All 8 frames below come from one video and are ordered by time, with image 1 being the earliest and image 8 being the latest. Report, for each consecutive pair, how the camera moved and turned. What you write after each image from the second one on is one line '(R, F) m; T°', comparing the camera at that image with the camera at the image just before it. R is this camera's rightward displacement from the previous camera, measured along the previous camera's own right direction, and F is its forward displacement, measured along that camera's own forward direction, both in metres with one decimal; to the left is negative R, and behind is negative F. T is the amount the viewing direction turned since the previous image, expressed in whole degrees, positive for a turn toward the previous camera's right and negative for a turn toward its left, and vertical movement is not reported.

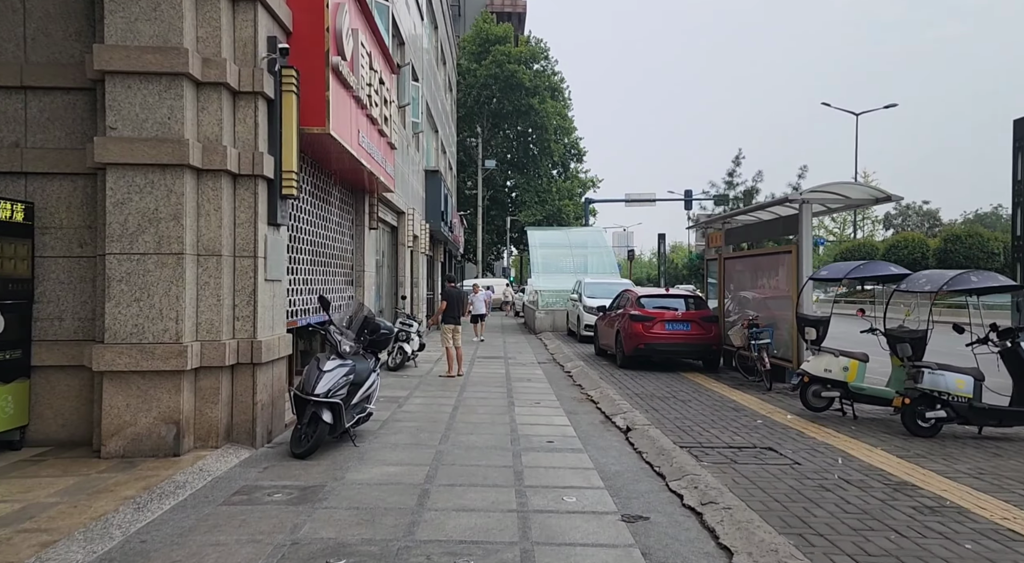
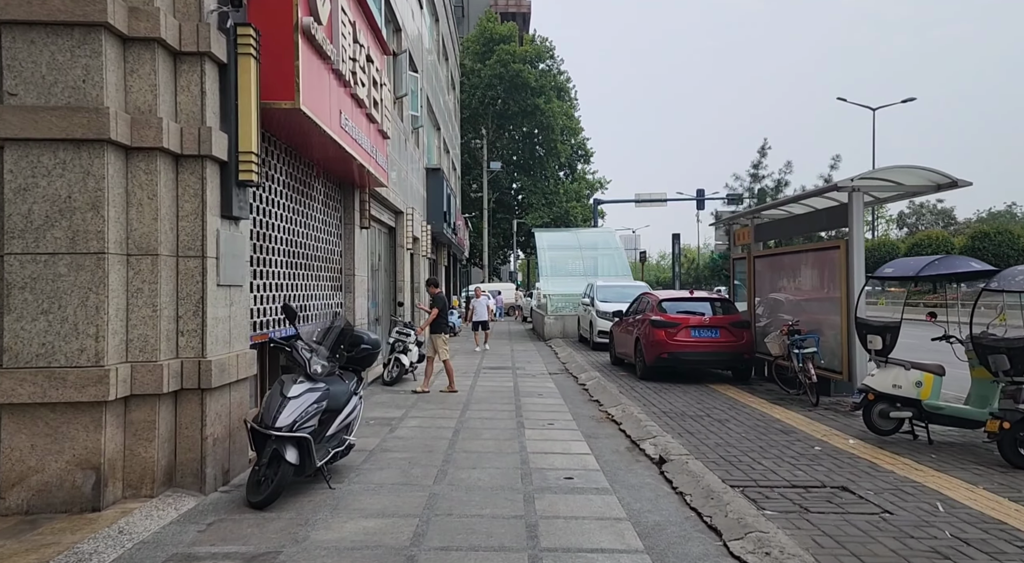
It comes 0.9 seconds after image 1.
(0.0, +1.2) m; -1°
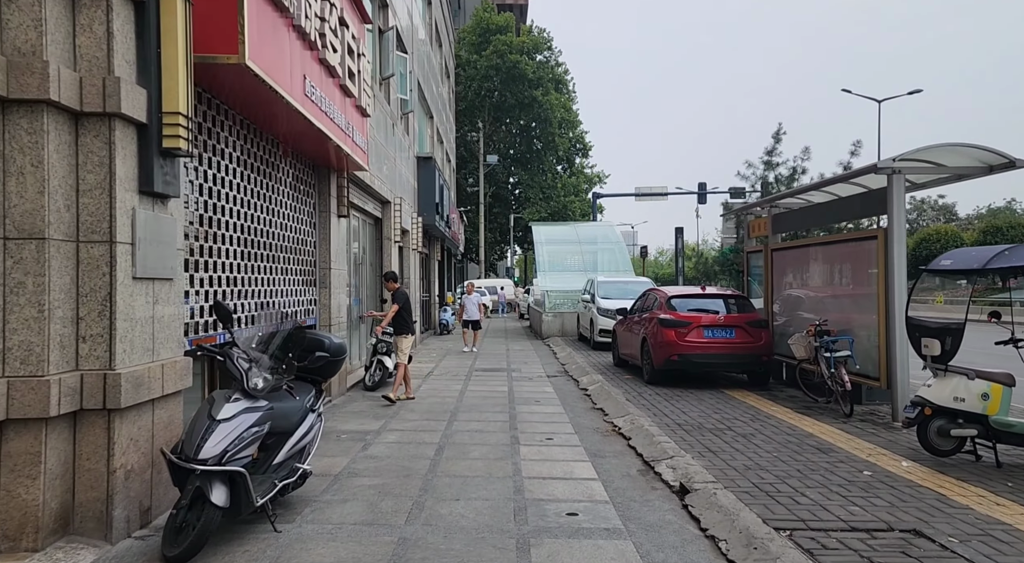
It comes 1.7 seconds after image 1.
(0.0, +1.1) m; 0°
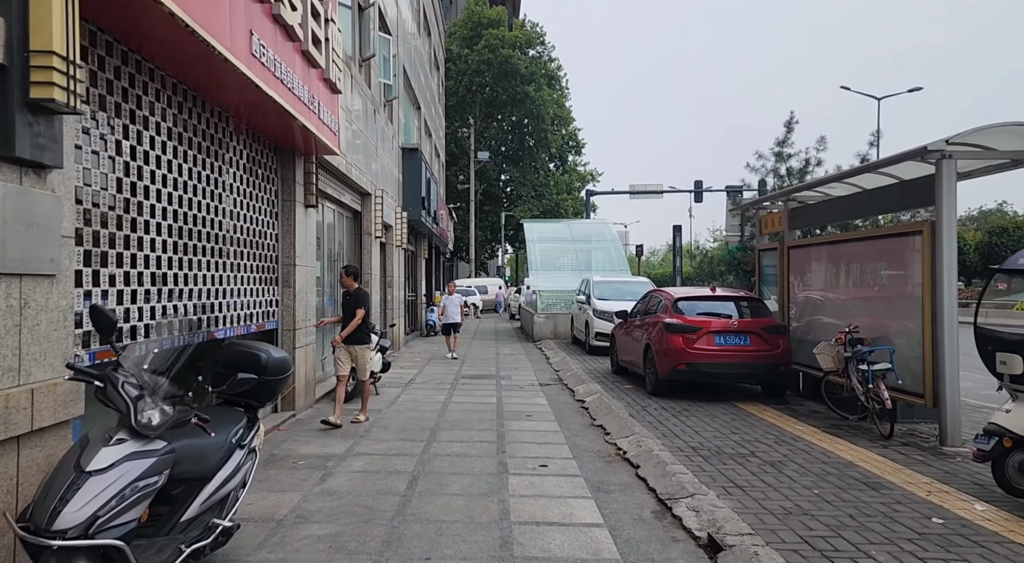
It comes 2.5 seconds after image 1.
(0.0, +1.1) m; +1°
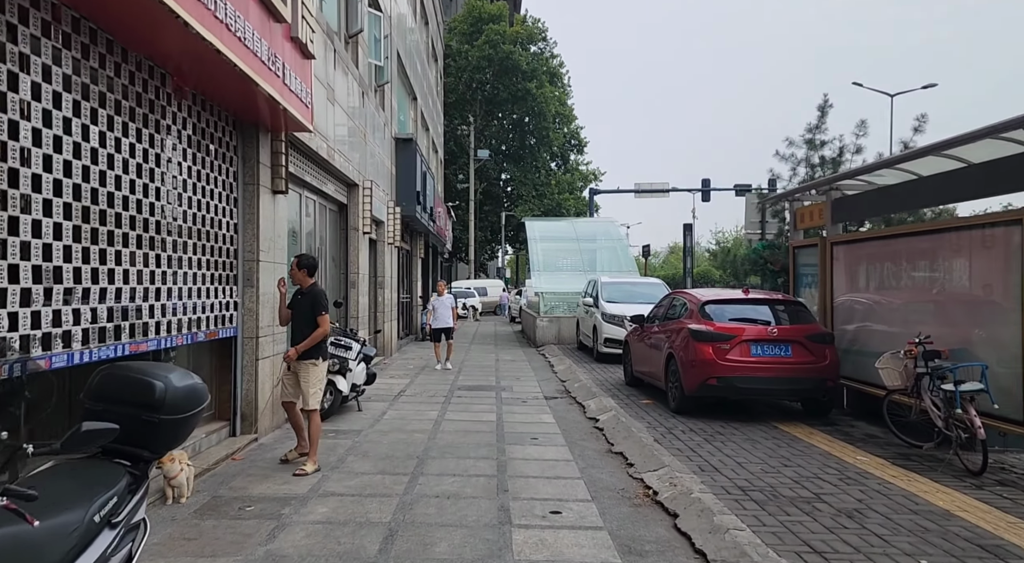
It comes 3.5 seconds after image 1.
(0.0, +1.3) m; 0°
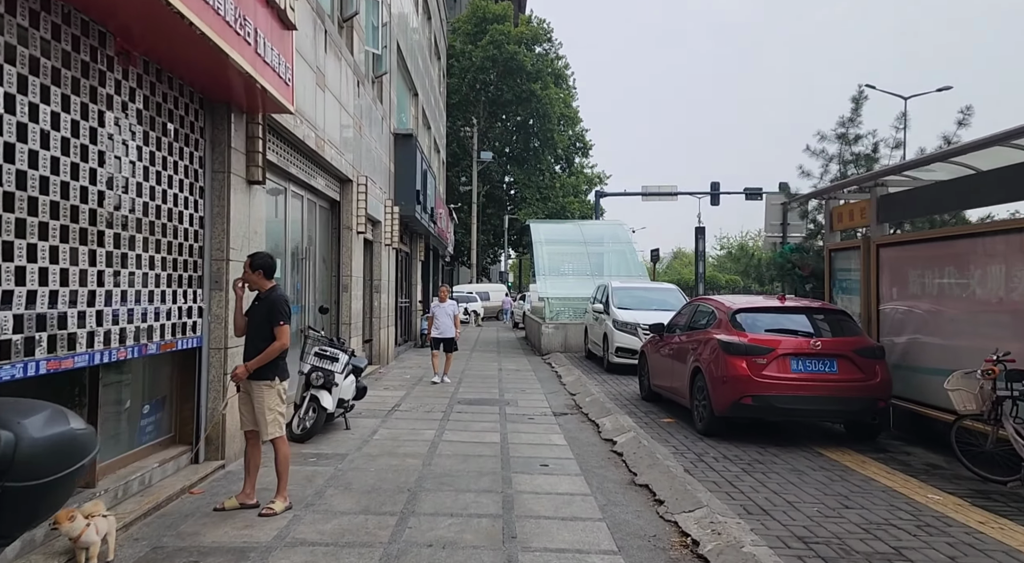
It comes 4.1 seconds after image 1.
(-0.1, +0.9) m; 0°
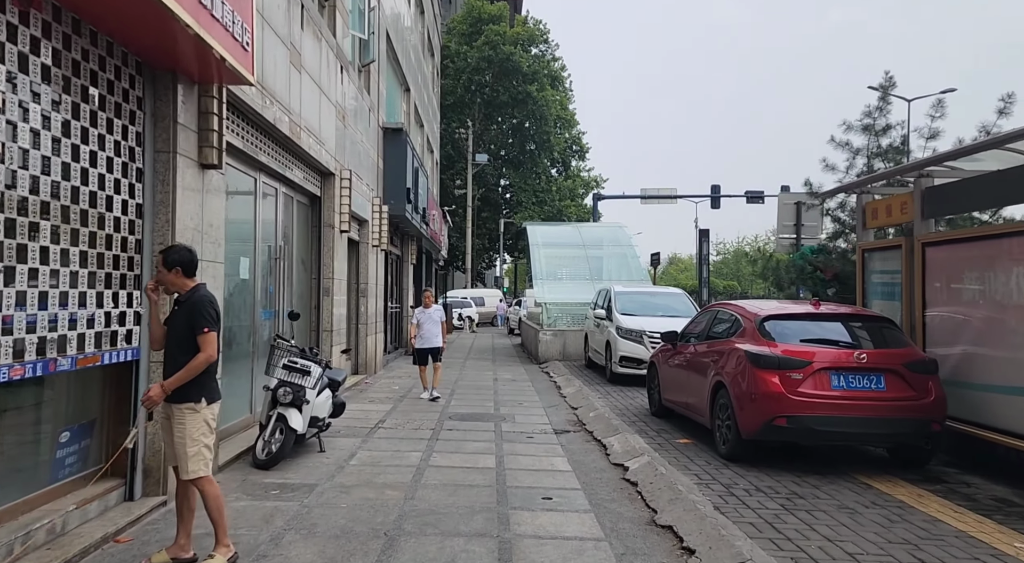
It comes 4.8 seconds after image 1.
(0.0, +0.9) m; 0°
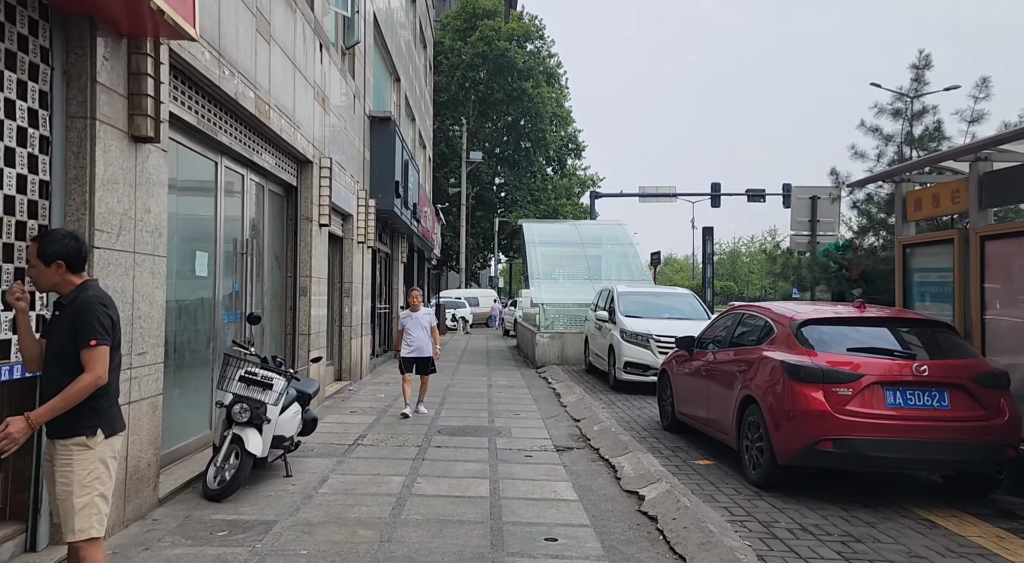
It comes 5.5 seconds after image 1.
(0.0, +0.9) m; 0°
